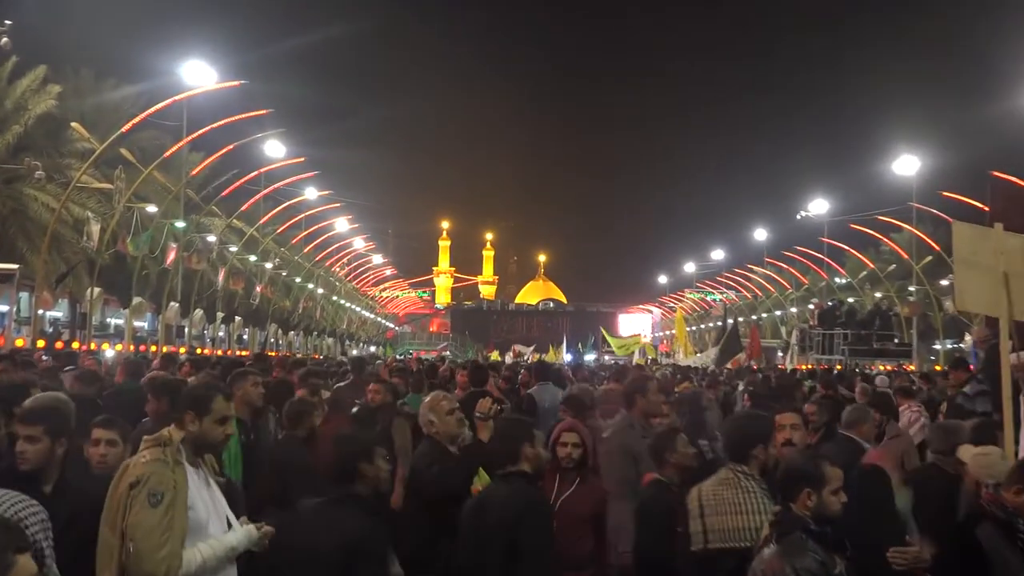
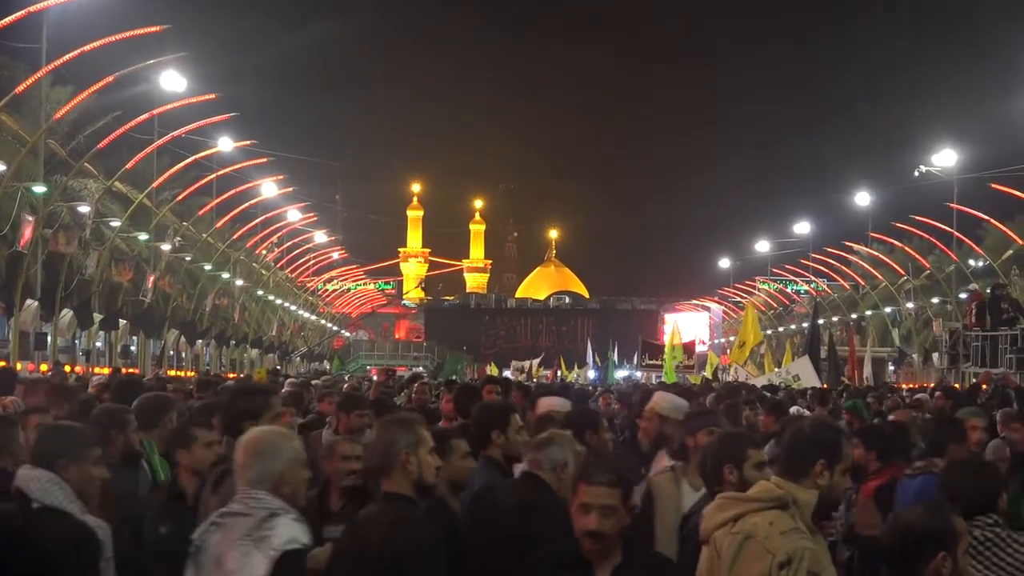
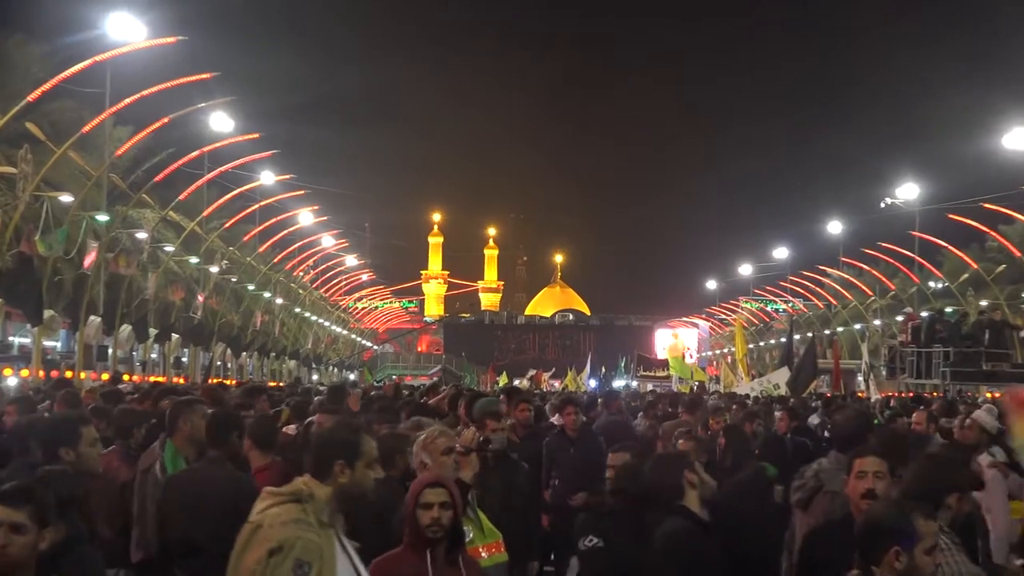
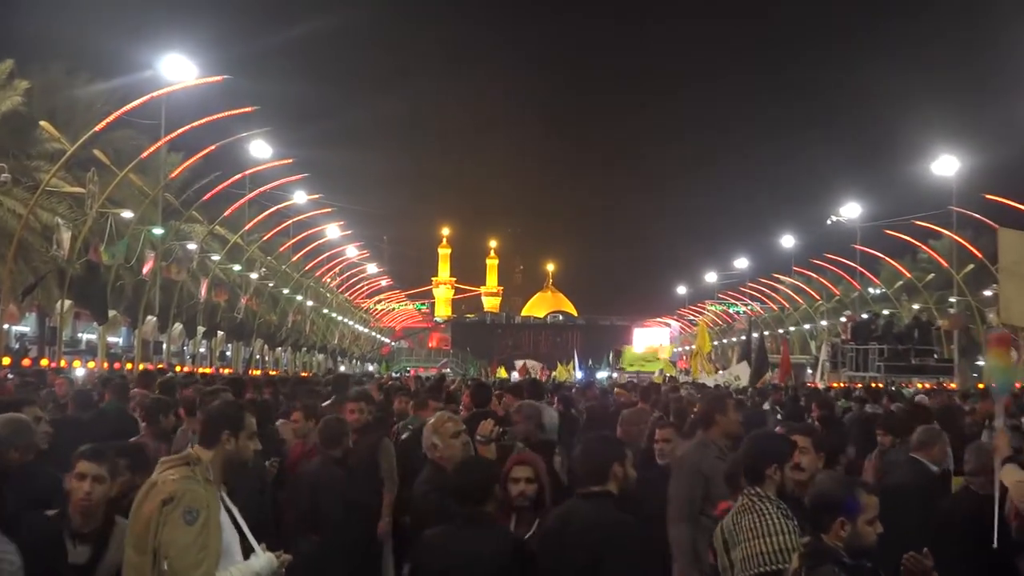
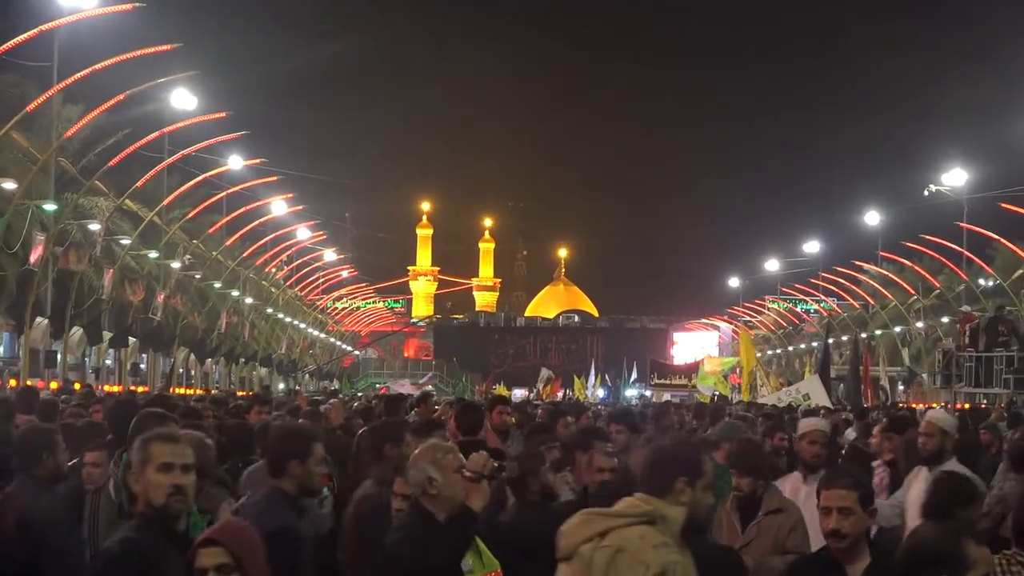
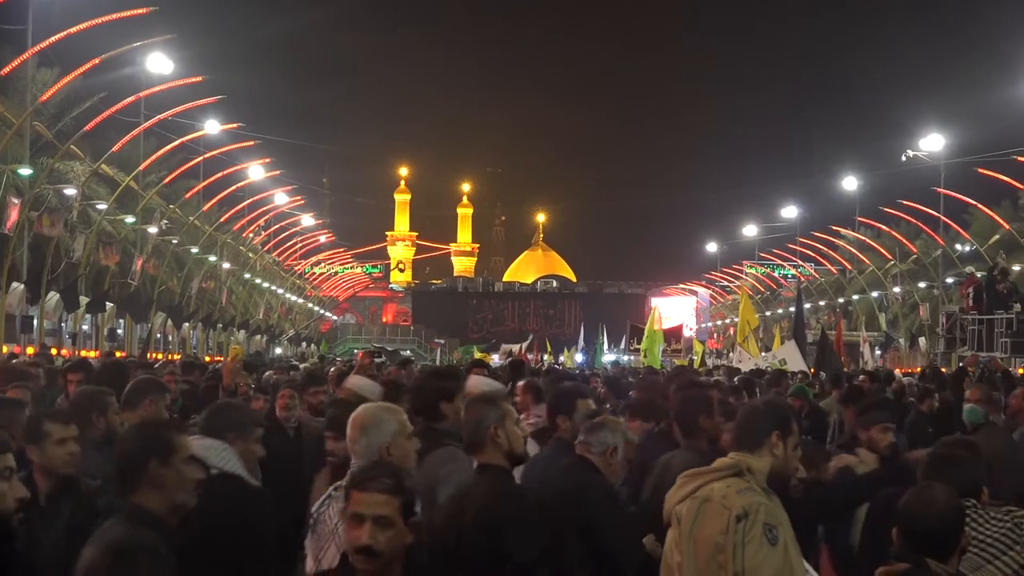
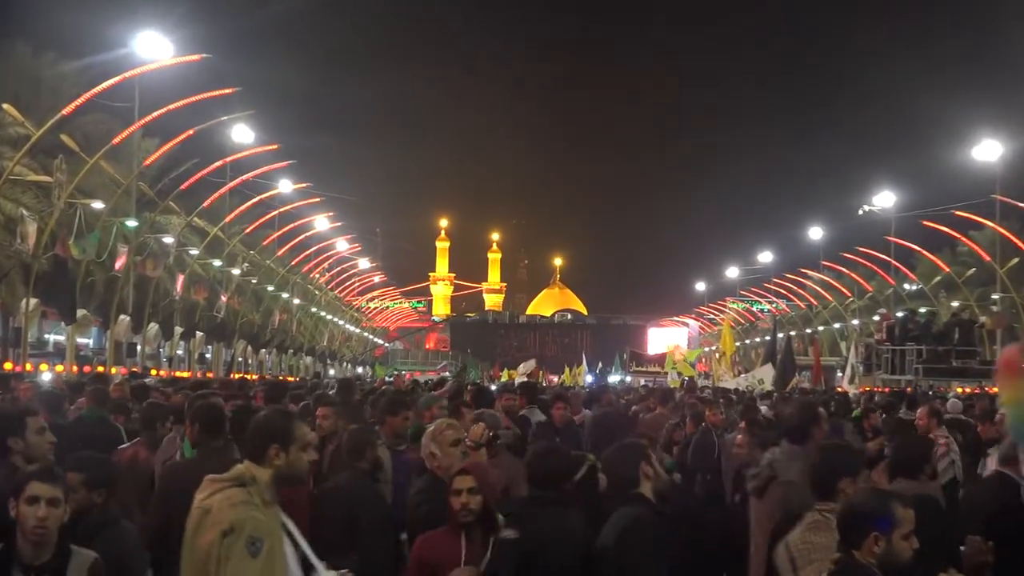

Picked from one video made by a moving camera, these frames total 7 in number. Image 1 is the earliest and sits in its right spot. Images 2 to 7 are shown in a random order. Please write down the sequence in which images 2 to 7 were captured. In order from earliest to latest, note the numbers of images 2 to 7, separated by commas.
4, 7, 3, 5, 2, 6
